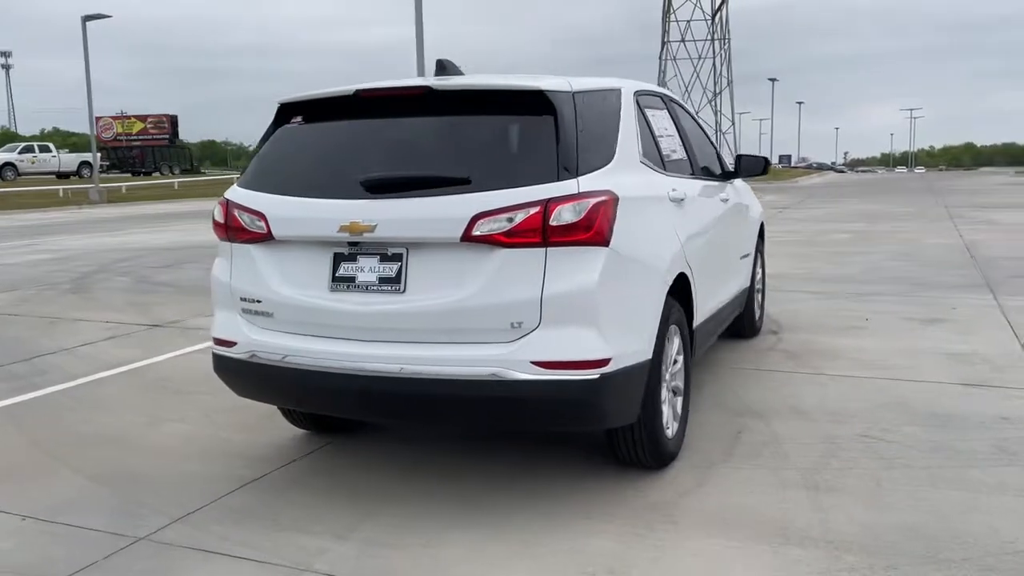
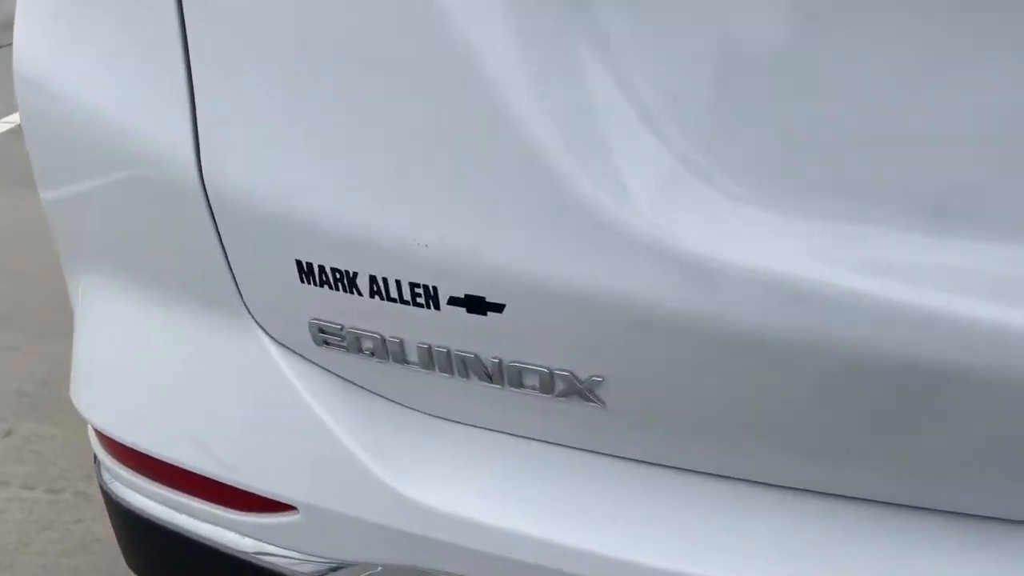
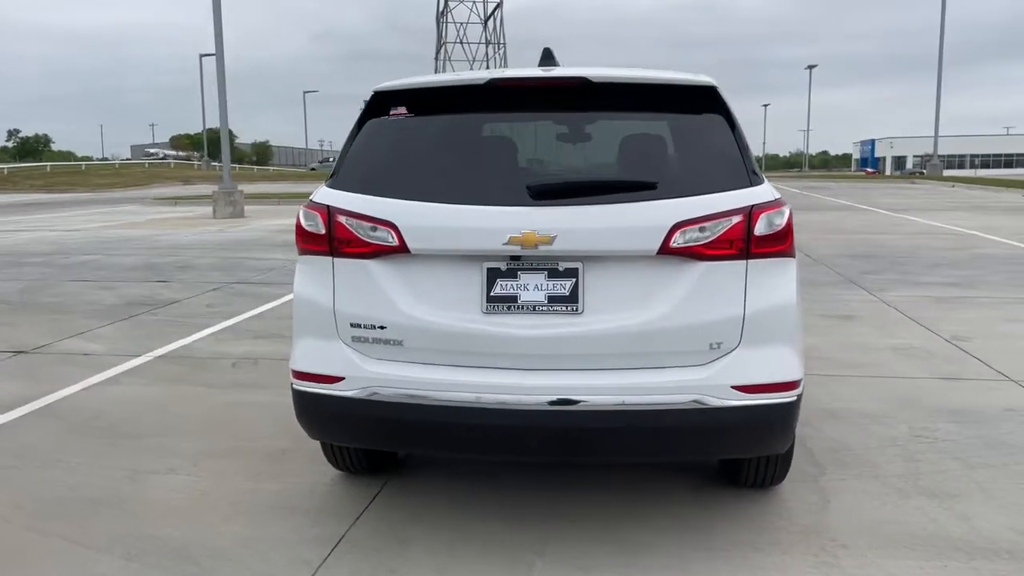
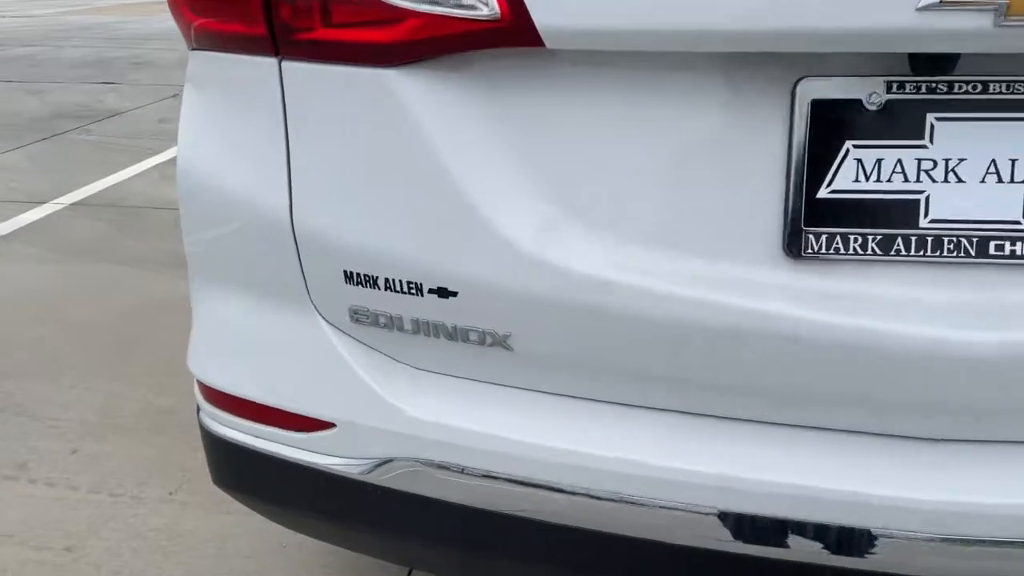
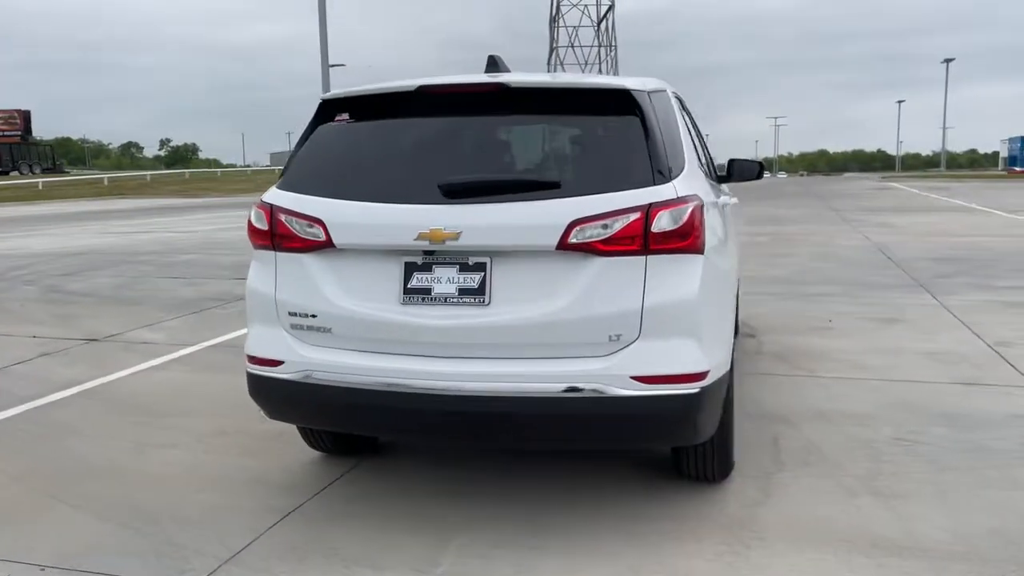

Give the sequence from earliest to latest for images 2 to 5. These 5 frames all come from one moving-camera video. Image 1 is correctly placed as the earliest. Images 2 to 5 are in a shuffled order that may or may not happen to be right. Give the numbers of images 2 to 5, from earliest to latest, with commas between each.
5, 3, 4, 2
